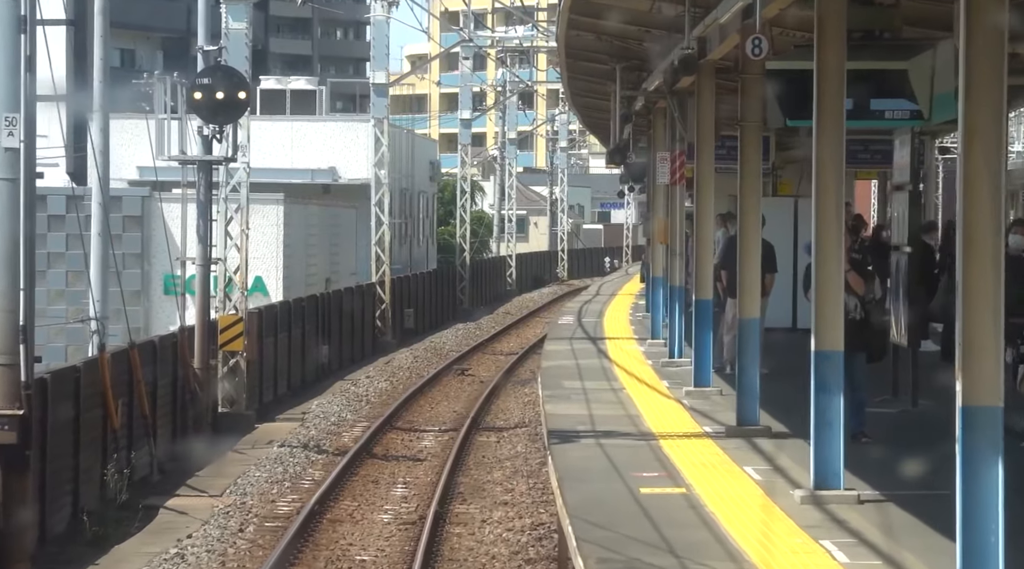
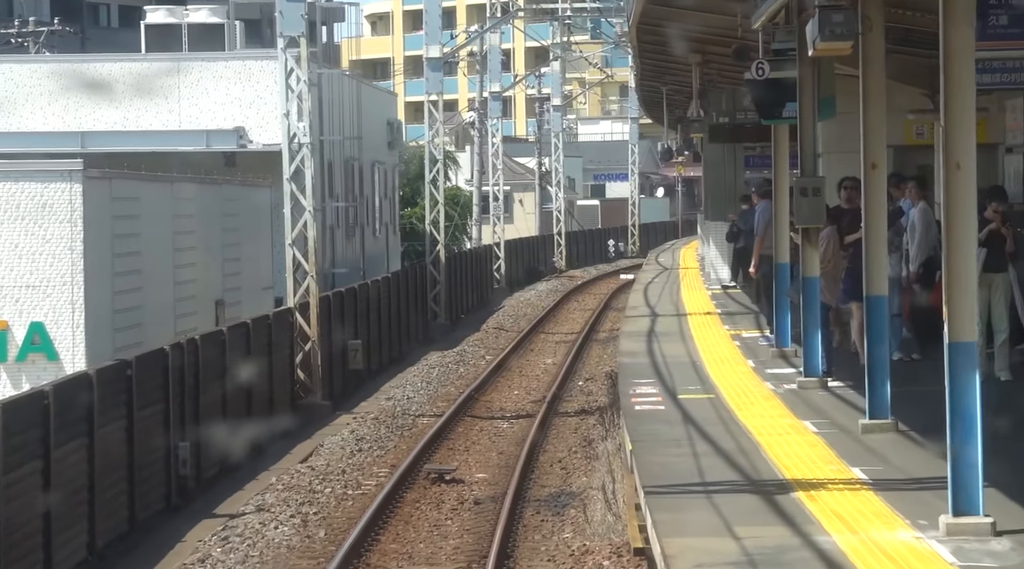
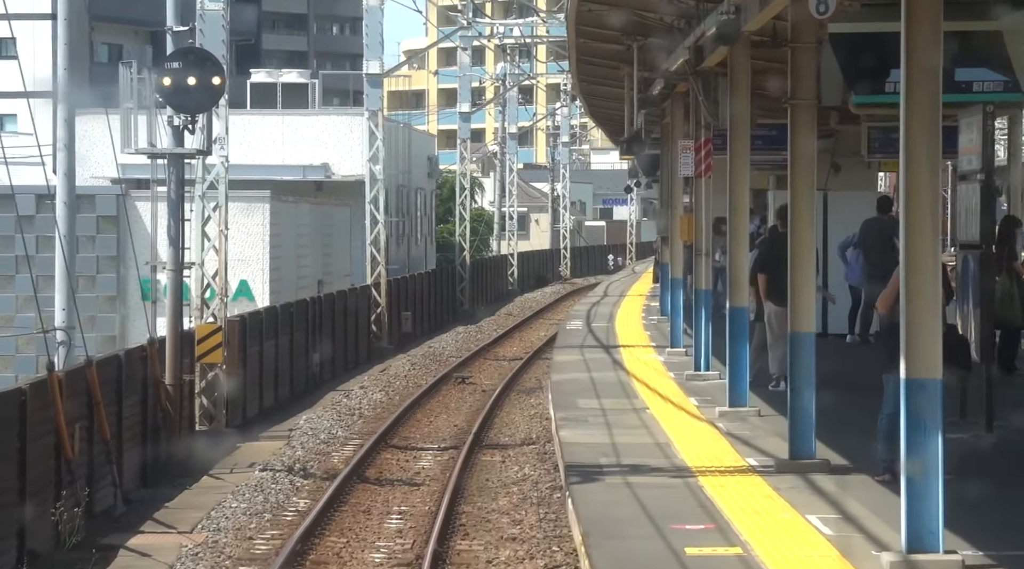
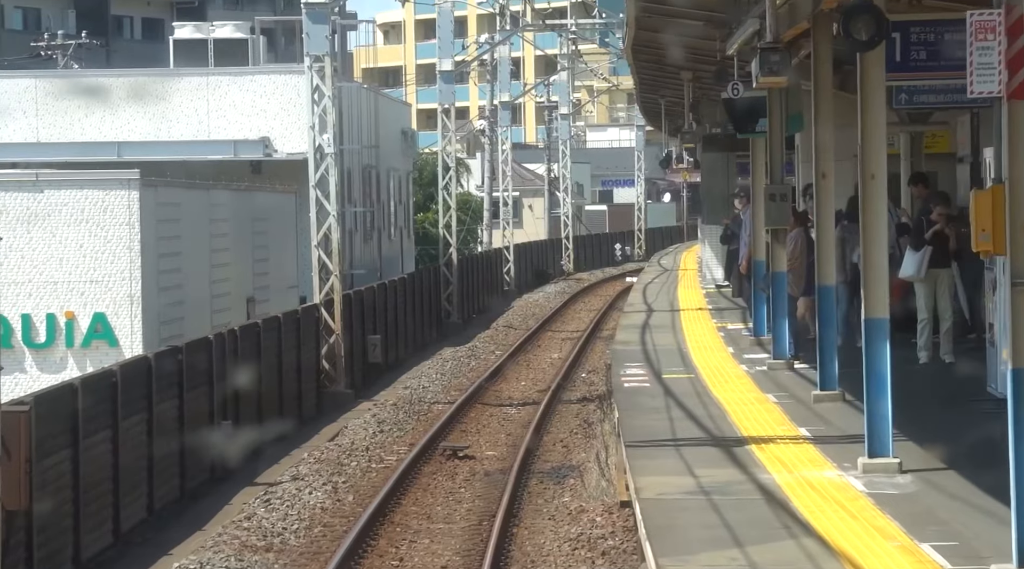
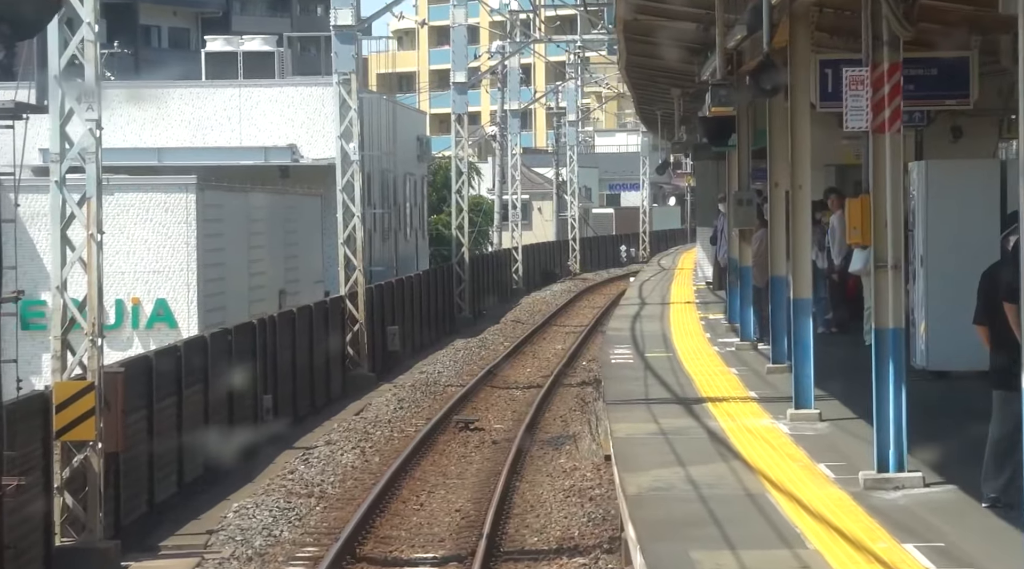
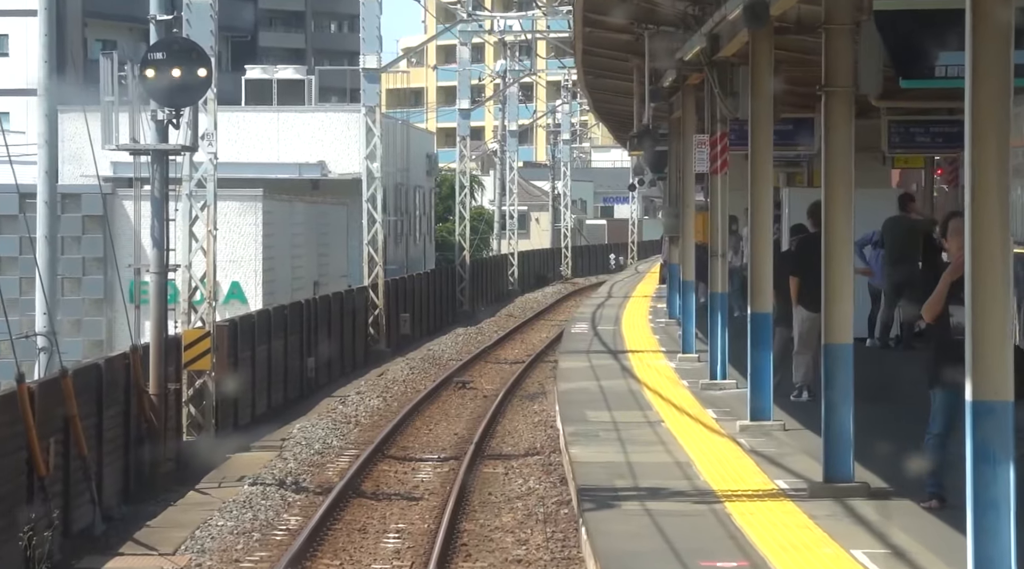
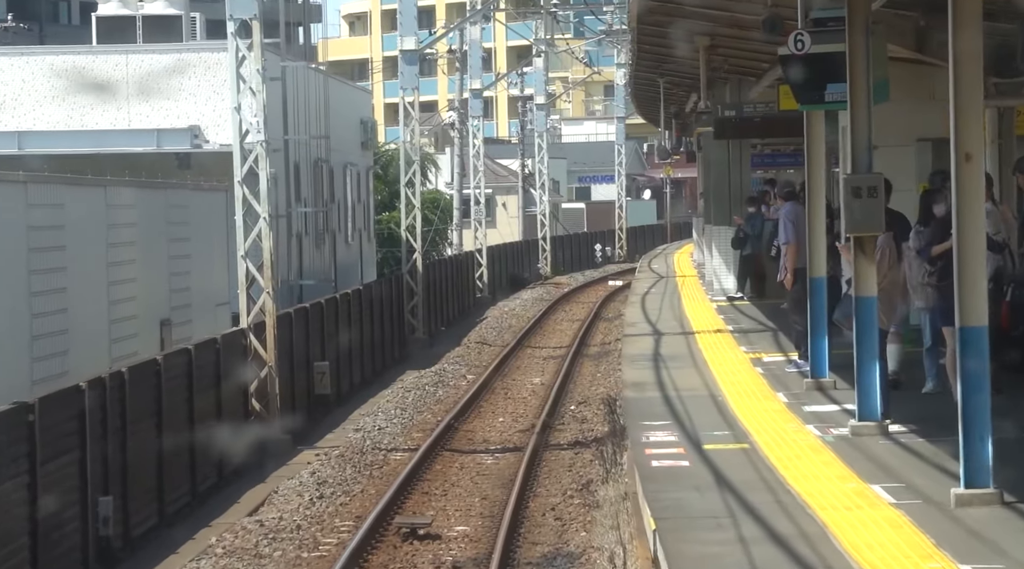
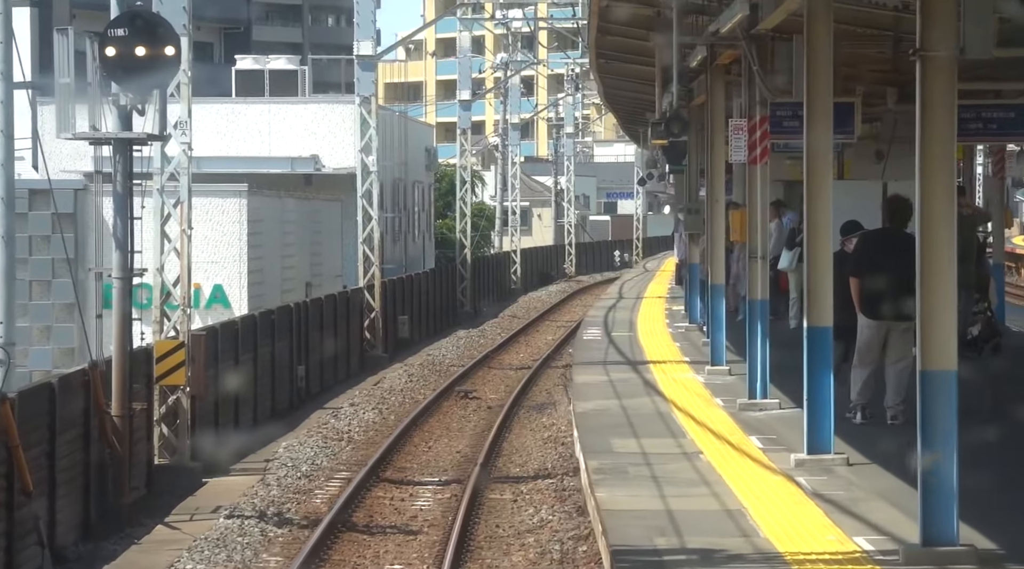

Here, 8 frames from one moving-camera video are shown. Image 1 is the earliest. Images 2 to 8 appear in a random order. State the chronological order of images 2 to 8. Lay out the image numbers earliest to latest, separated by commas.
3, 6, 8, 5, 4, 2, 7
